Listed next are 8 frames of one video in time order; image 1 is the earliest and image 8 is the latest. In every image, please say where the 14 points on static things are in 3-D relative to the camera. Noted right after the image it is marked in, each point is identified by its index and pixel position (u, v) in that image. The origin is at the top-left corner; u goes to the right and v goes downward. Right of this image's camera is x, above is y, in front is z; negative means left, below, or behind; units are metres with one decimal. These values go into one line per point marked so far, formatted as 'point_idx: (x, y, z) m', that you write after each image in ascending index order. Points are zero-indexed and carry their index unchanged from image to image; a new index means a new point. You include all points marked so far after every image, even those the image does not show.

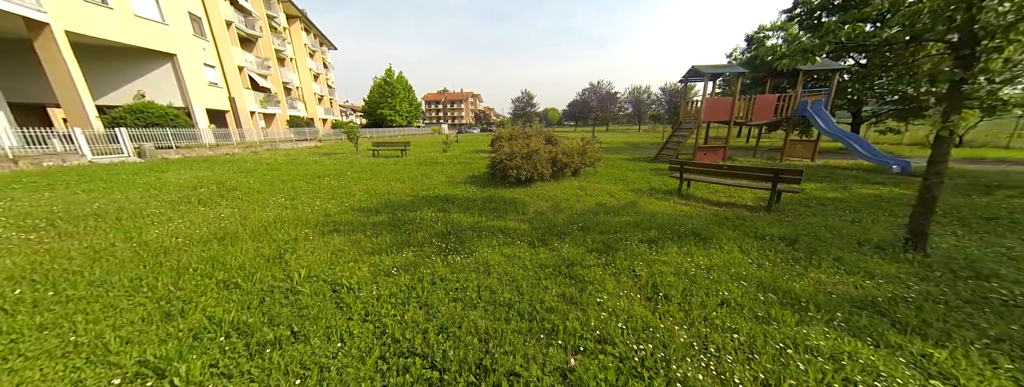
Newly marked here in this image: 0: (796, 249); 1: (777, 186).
0: (+3.3, -0.6, +3.2) m
1: (+4.7, +0.1, +5.0) m
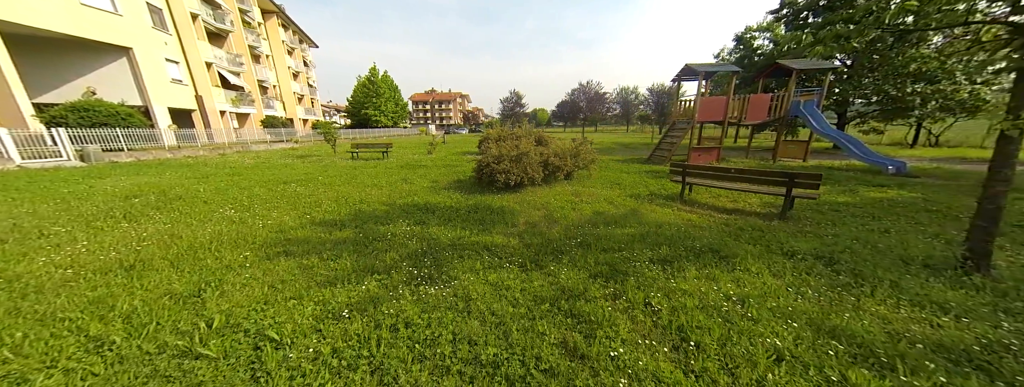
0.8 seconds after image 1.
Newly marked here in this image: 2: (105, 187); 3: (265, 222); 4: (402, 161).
0: (+3.1, -0.7, +2.7) m
1: (+4.5, 0.0, +4.5) m
2: (-8.6, +0.1, +5.9) m
3: (-3.8, -0.5, +4.3) m
4: (-4.9, +1.4, +12.7) m
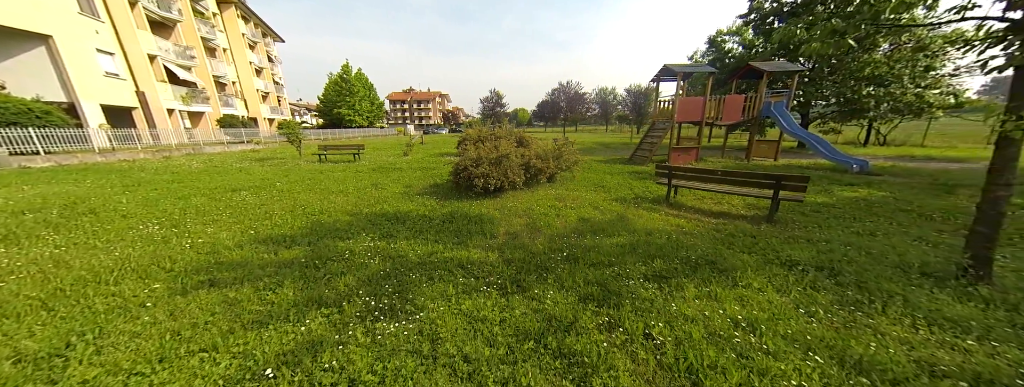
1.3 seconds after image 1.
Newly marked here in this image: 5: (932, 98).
0: (+2.9, -0.8, +2.5) m
1: (+4.2, 0.0, +4.4) m
2: (-9.0, -0.1, +4.9) m
3: (-4.1, -0.6, +3.6) m
4: (-5.8, +1.2, +11.9) m
5: (+18.0, +4.0, +12.0) m
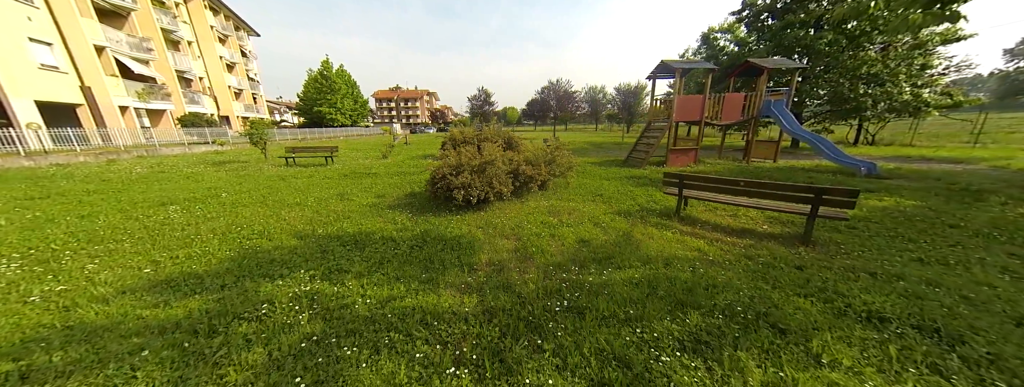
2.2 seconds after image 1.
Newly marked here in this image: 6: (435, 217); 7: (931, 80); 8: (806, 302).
0: (+2.8, -1.0, +1.7) m
1: (+4.0, -0.2, +3.7) m
2: (-9.2, -0.4, +3.7) m
3: (-4.3, -0.9, +2.6) m
4: (-6.3, +0.9, +10.8) m
5: (+17.4, +4.0, +11.7) m
6: (-1.4, -0.4, +5.1) m
7: (+17.8, +4.8, +11.9) m
8: (+2.5, -0.9, +2.4) m
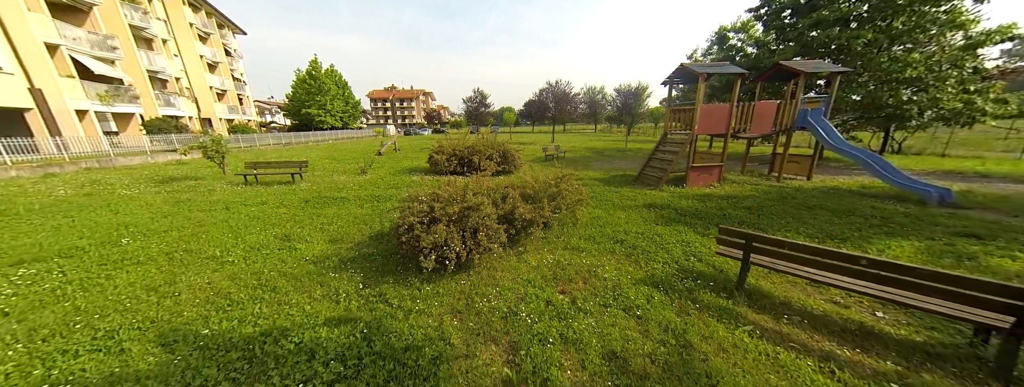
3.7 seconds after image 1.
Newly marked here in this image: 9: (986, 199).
0: (+2.7, -1.8, +0.2) m
1: (+3.9, -1.0, +2.2) m
2: (-9.2, -1.2, +2.1) m
3: (-4.3, -1.7, +1.0) m
4: (-6.4, +0.2, +9.2) m
5: (+17.3, +3.2, +10.3) m
6: (-1.5, -1.2, +3.5) m
7: (+17.7, +4.1, +10.5) m
8: (+2.4, -1.7, +0.9) m
9: (+11.5, -0.2, +6.8) m
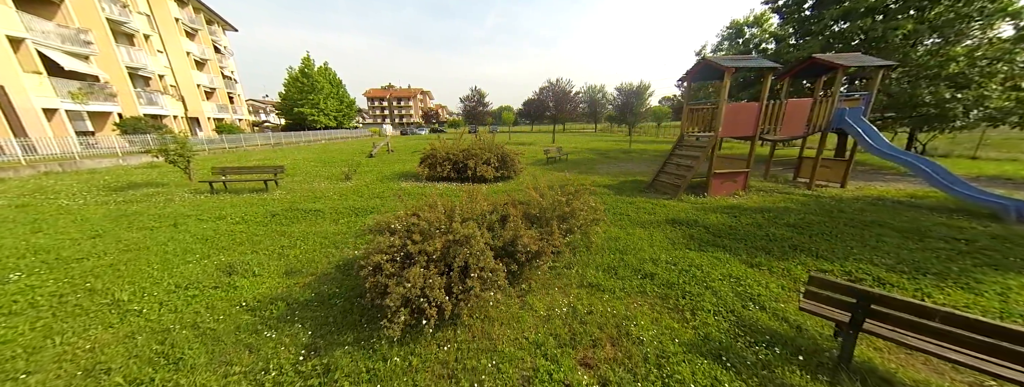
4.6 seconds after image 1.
0: (+2.8, -2.1, -0.8) m
1: (+3.9, -1.3, +1.1) m
2: (-9.2, -1.5, +1.0) m
3: (-4.3, -2.0, 0.0) m
4: (-6.5, -0.1, +8.1) m
5: (+17.3, +3.0, +9.3) m
6: (-1.5, -1.5, +2.5) m
7: (+17.6, +3.8, +9.5) m
8: (+2.4, -2.0, -0.2) m
9: (+11.5, -0.4, +5.8) m
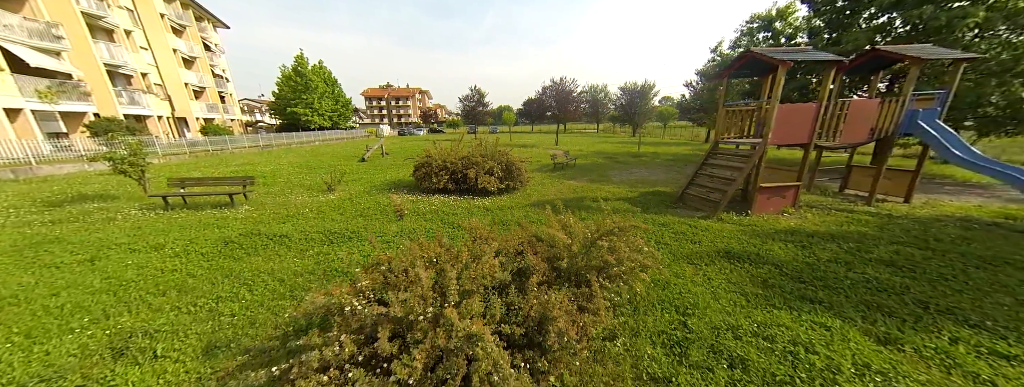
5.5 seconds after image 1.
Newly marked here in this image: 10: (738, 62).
0: (+3.0, -2.6, -2.1) m
1: (+4.1, -1.7, -0.2) m
2: (-9.0, -2.0, -0.4) m
3: (-4.1, -2.4, -1.4) m
4: (-6.2, -0.6, +6.8) m
5: (+17.5, +2.5, +8.0) m
6: (-1.3, -1.9, +1.2) m
7: (+17.9, +3.4, +8.2) m
8: (+2.7, -2.4, -1.5) m
9: (+11.8, -0.9, +4.5) m
10: (+5.8, +3.5, +7.2) m
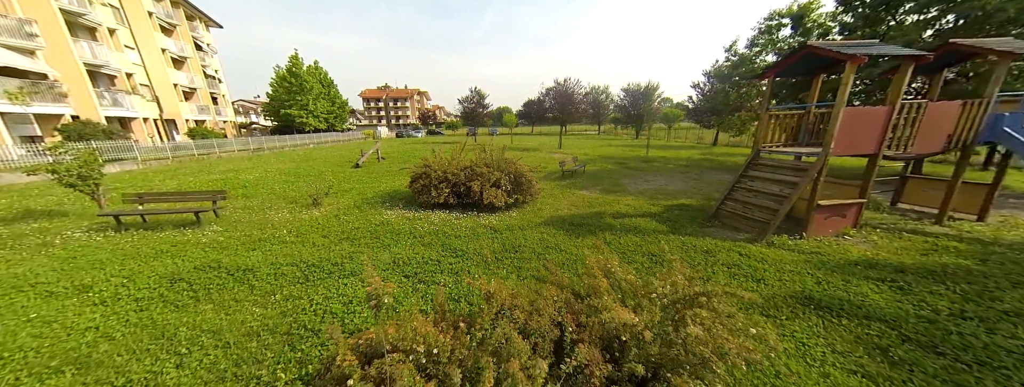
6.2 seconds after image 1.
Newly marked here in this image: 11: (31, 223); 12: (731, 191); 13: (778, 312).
0: (+3.3, -2.9, -3.2) m
1: (+4.4, -2.1, -1.2) m
2: (-8.7, -2.4, -1.5) m
3: (-3.8, -2.8, -2.5) m
4: (-6.0, -1.0, +5.7) m
5: (+17.8, +2.1, +7.0) m
6: (-0.9, -2.3, +0.1) m
7: (+18.1, +3.0, +7.2) m
8: (+3.0, -2.8, -2.6) m
9: (+12.0, -1.3, +3.5) m
10: (+6.1, +3.1, +6.2) m
11: (-11.3, -0.7, +6.7) m
12: (+5.5, 0.0, +7.0) m
13: (+3.4, -1.4, +3.5) m
